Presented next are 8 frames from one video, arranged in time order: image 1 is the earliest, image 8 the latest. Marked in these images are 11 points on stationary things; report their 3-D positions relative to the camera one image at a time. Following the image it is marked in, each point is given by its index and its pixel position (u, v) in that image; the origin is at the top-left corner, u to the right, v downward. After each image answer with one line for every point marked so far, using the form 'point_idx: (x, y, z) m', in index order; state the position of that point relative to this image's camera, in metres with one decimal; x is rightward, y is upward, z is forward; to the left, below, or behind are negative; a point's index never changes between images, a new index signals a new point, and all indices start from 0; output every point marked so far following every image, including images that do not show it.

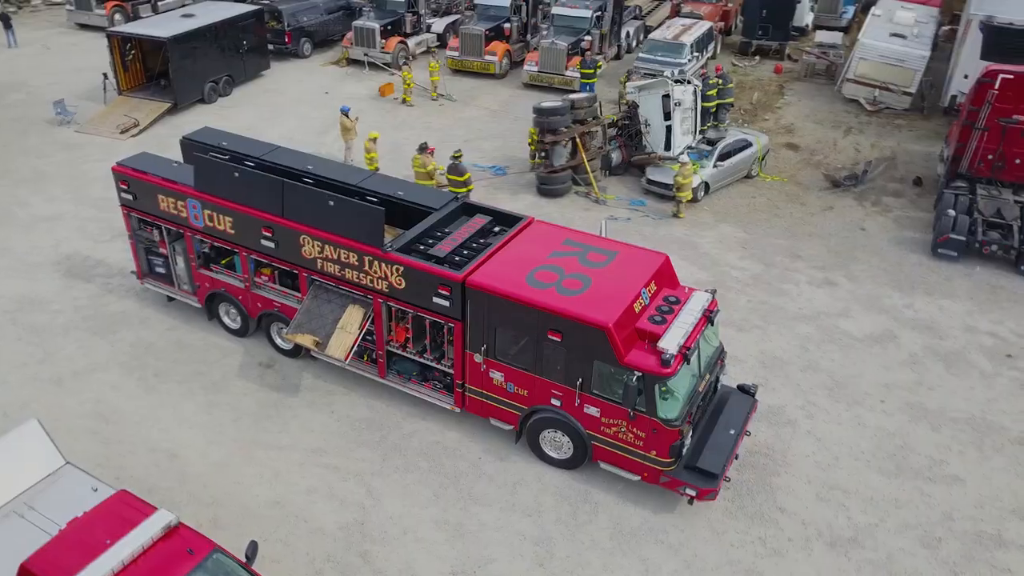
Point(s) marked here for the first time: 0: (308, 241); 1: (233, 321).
0: (-2.8, +0.6, +11.3) m
1: (-4.5, -0.5, +13.2) m
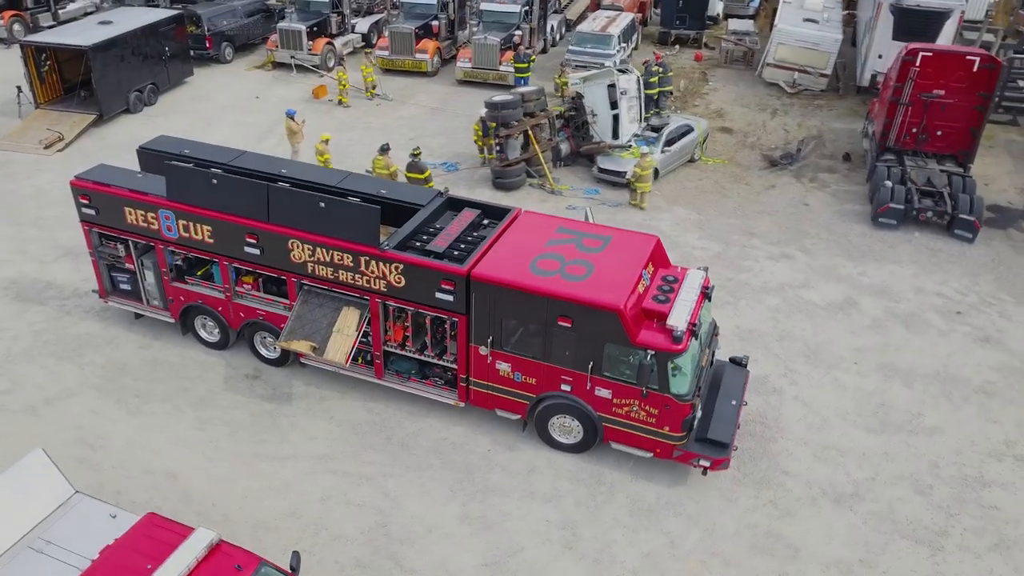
0: (-2.9, +0.6, +11.0) m
1: (-4.7, -0.7, +12.7) m
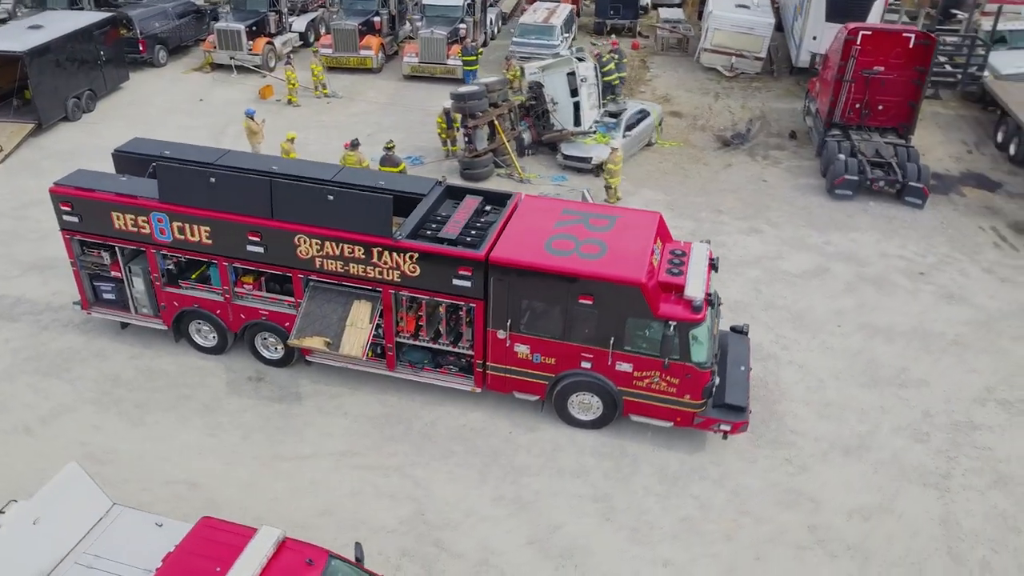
0: (-2.7, +0.6, +10.9) m
1: (-4.6, -0.8, +12.4) m
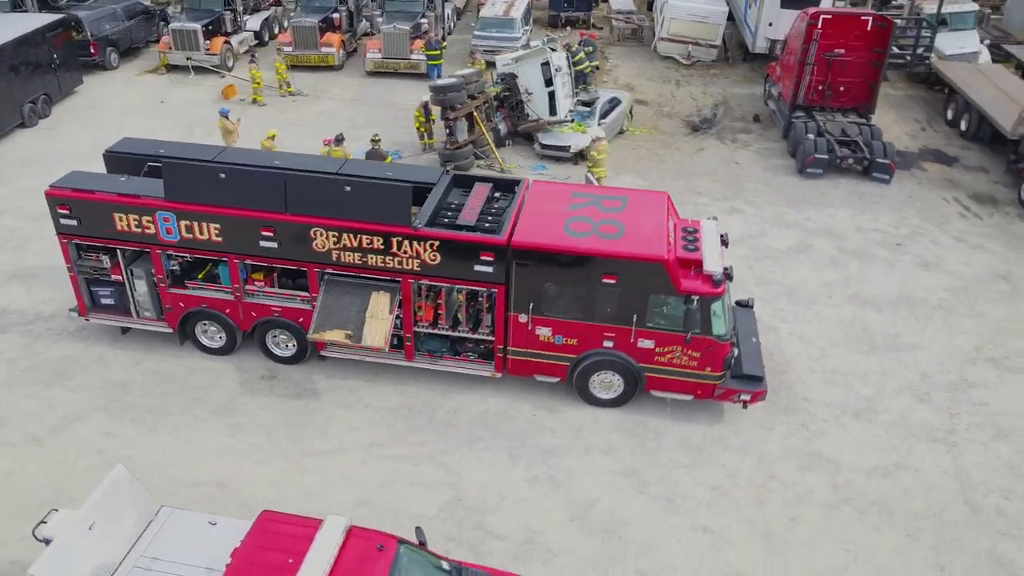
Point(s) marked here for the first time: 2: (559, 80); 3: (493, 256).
0: (-2.5, +0.7, +10.8) m
1: (-4.4, -0.8, +12.1) m
2: (+1.1, +4.8, +19.0) m
3: (-0.2, +0.4, +10.5) m
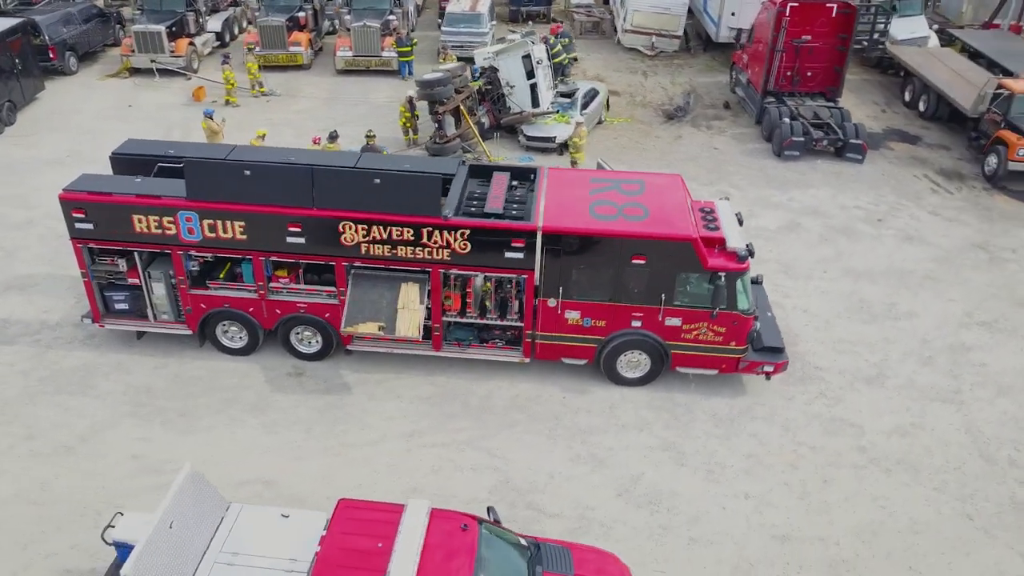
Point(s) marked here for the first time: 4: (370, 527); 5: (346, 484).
0: (-2.1, +0.8, +10.8) m
1: (-4.1, -0.8, +12.0) m
2: (+0.7, +5.0, +19.2) m
3: (+0.2, +0.6, +10.7) m
4: (-1.3, -2.2, +7.5) m
5: (-2.0, -2.4, +10.0) m
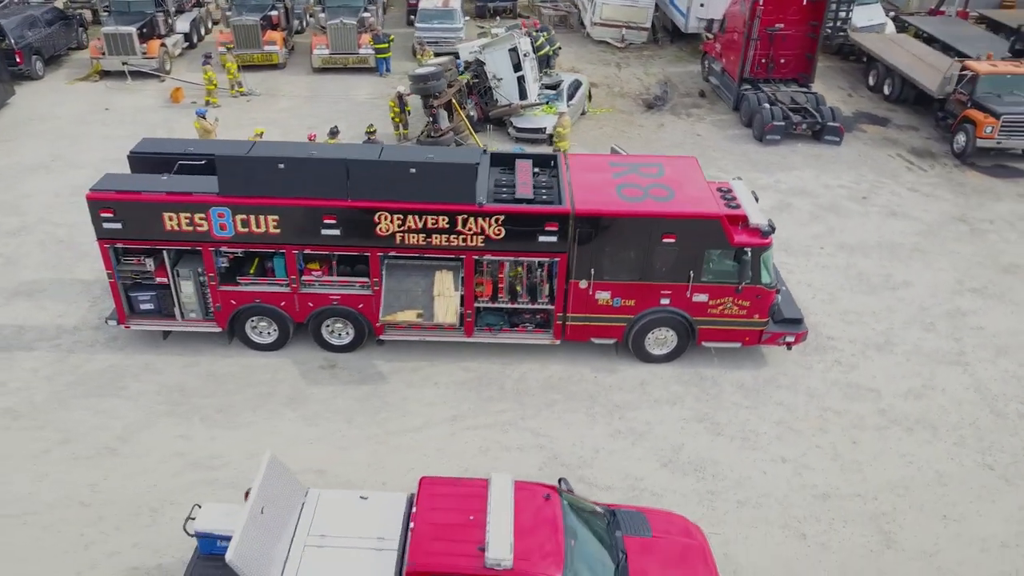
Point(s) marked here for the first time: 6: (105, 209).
0: (-1.7, +0.9, +10.9) m
1: (-3.6, -0.7, +12.0) m
2: (+0.4, +5.3, +19.5) m
3: (+0.6, +0.8, +11.0) m
4: (-0.5, -2.0, +7.7) m
5: (-1.4, -2.2, +10.1) m
6: (-5.4, +1.1, +10.9) m
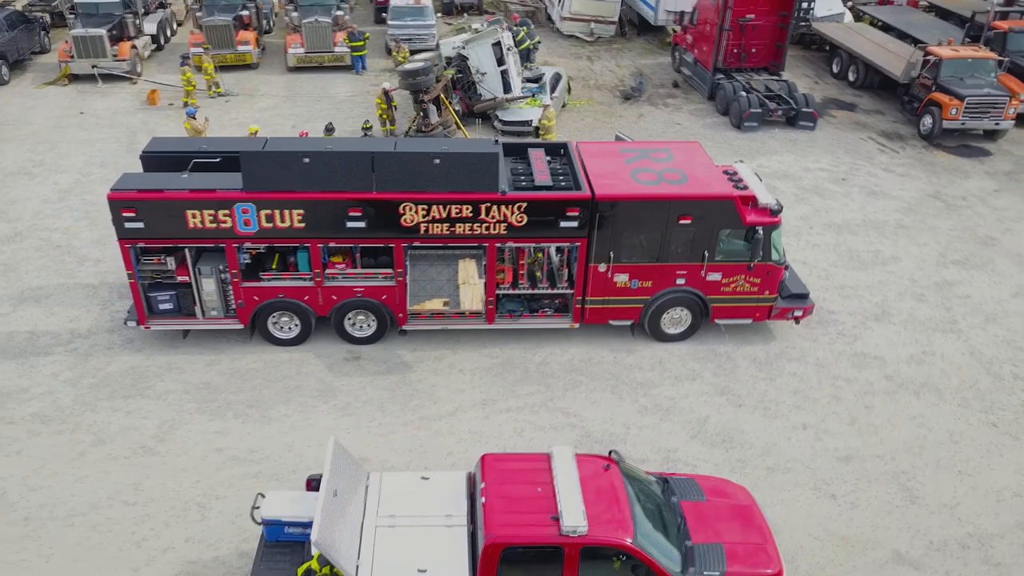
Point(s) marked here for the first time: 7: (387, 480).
0: (-1.4, +1.1, +11.1) m
1: (-3.3, -0.6, +12.1) m
2: (0.0, +5.5, +19.8) m
3: (+0.9, +1.1, +11.3) m
4: (+0.1, -1.8, +7.9) m
5: (-0.9, -2.1, +10.3) m
6: (-5.1, +1.1, +10.8) m
7: (-1.3, -1.9, +8.3) m
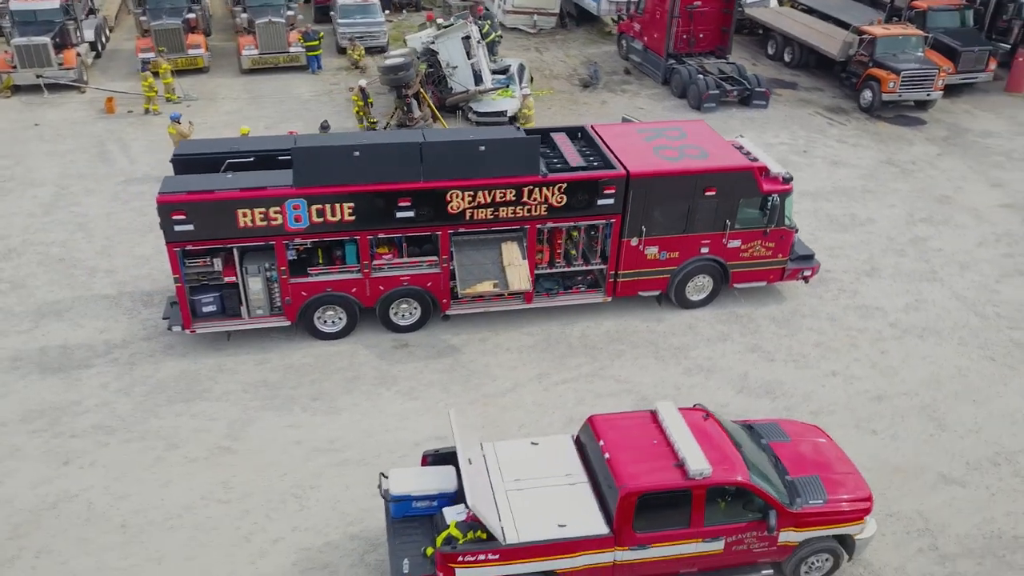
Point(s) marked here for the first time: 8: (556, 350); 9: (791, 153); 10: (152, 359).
0: (-0.8, +1.3, +11.4) m
1: (-2.7, -0.5, +12.2) m
2: (-0.8, +5.8, +20.2) m
3: (+1.5, +1.4, +11.9) m
4: (+1.3, -1.5, +8.5) m
5: (0.0, -1.8, +10.8) m
6: (-4.4, +1.0, +10.7) m
7: (-0.1, -1.7, +8.7) m
8: (+0.7, -0.9, +12.3) m
9: (+6.6, +3.2, +19.3) m
10: (-5.2, -1.0, +11.8) m
